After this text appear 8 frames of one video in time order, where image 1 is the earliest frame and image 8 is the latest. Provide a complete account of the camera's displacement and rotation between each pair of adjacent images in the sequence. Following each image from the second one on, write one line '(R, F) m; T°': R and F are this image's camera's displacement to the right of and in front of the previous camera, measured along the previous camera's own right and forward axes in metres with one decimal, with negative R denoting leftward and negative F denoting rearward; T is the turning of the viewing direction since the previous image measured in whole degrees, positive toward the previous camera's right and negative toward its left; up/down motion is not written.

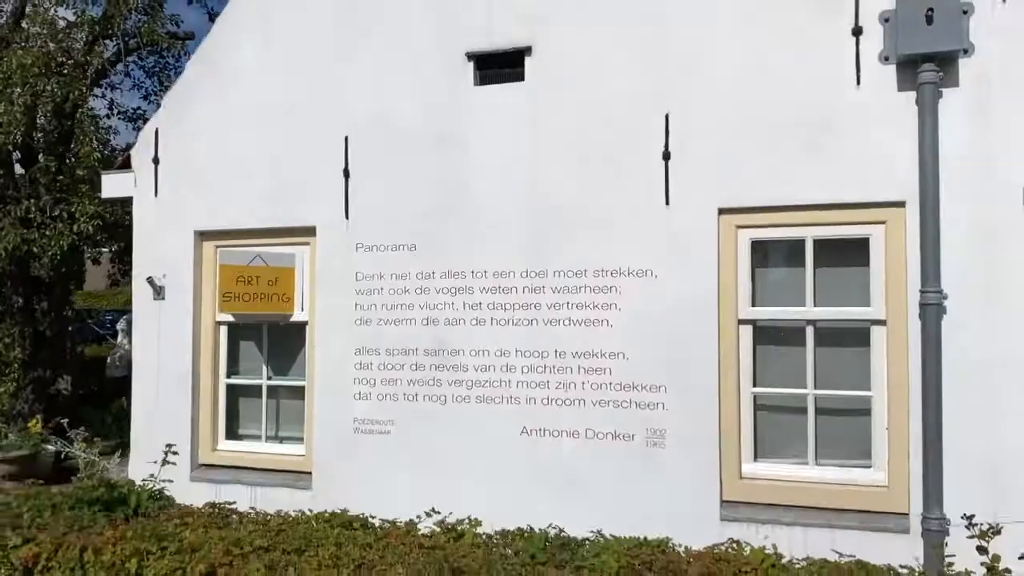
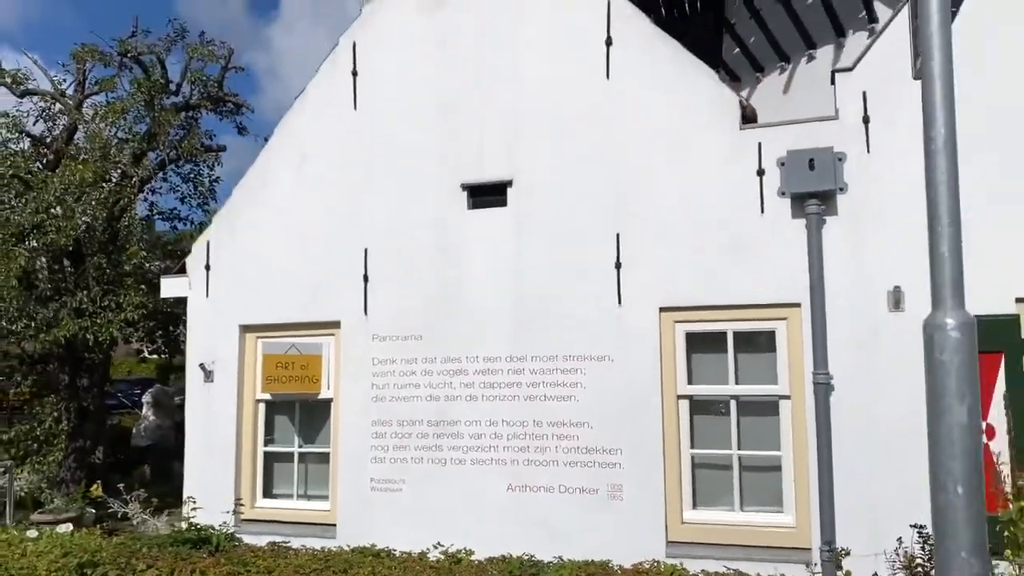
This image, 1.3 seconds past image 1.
(+0.1, -1.0) m; 0°
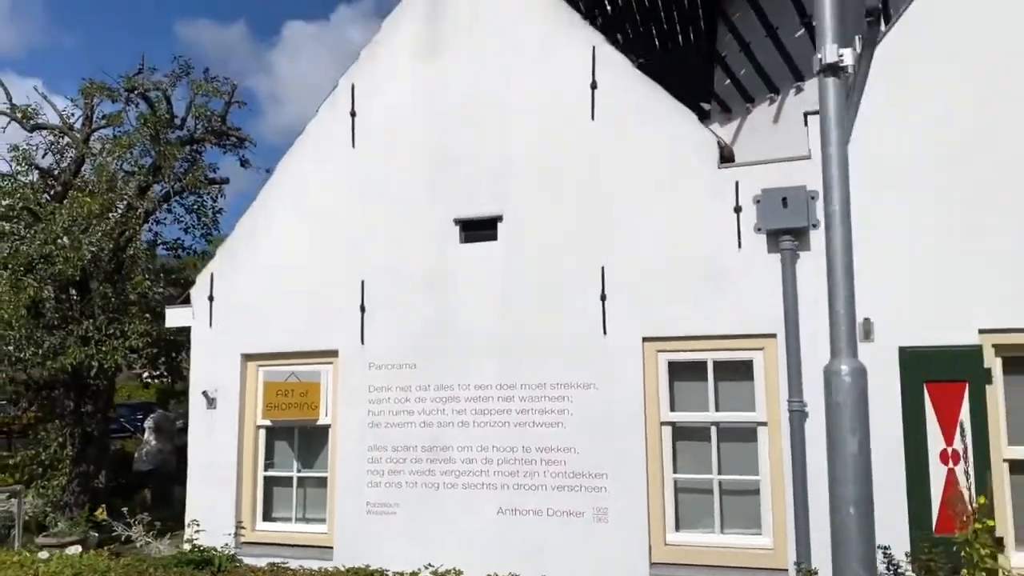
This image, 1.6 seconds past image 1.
(+0.1, -0.2) m; 0°
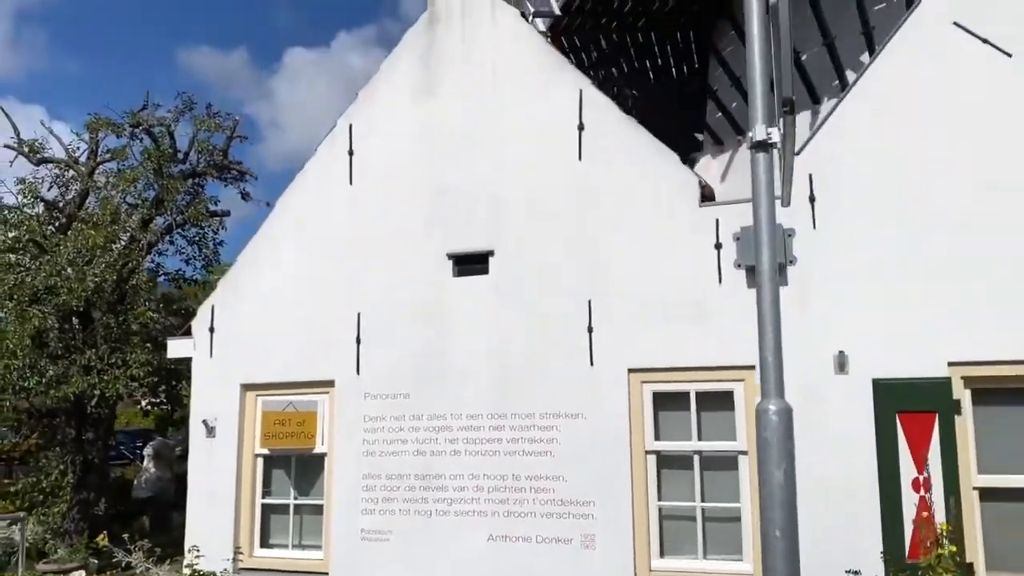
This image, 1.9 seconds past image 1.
(+0.1, -0.2) m; 0°
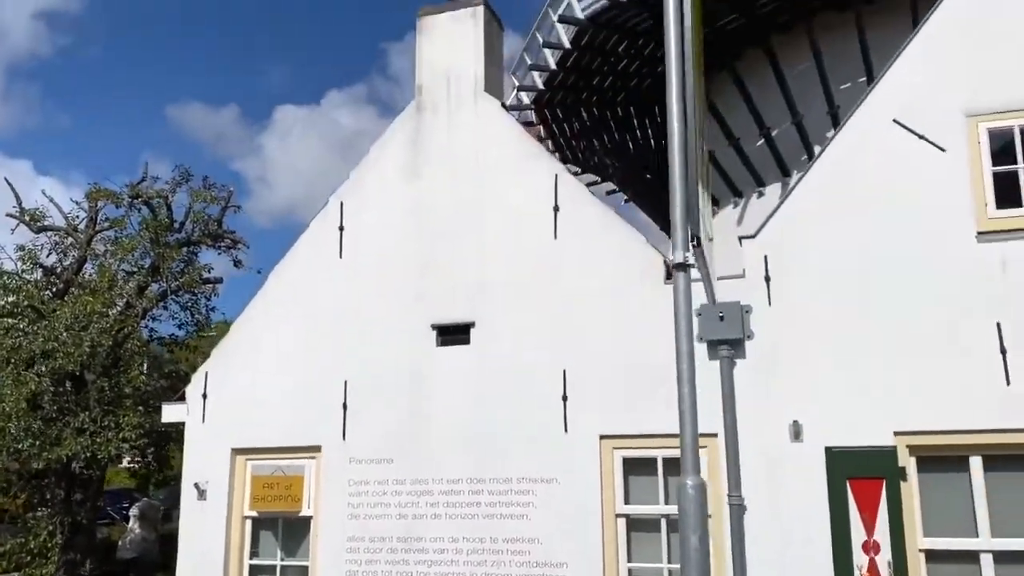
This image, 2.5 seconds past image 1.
(+0.1, -0.4) m; +1°
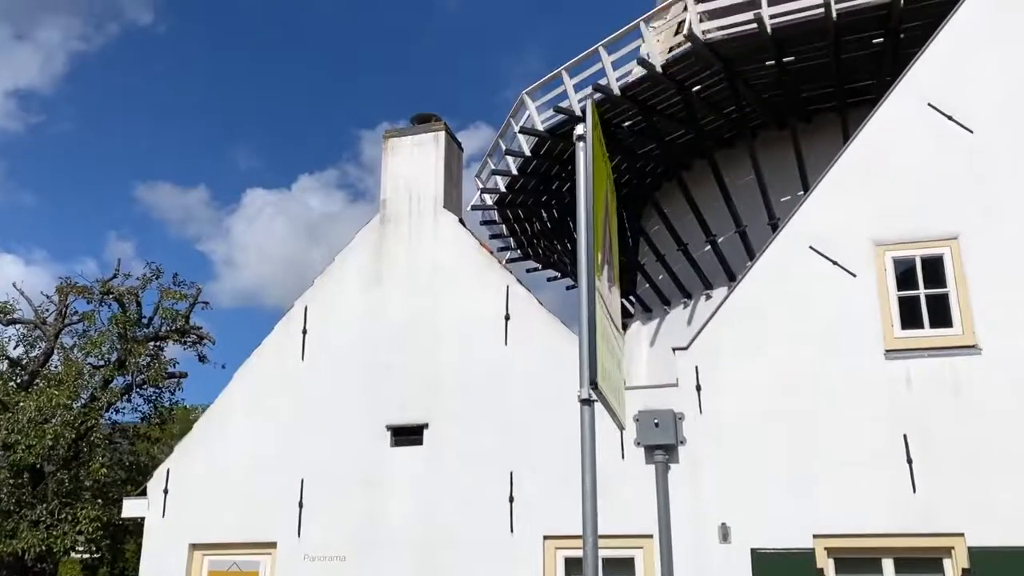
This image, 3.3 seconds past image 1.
(+0.1, -0.4) m; +2°
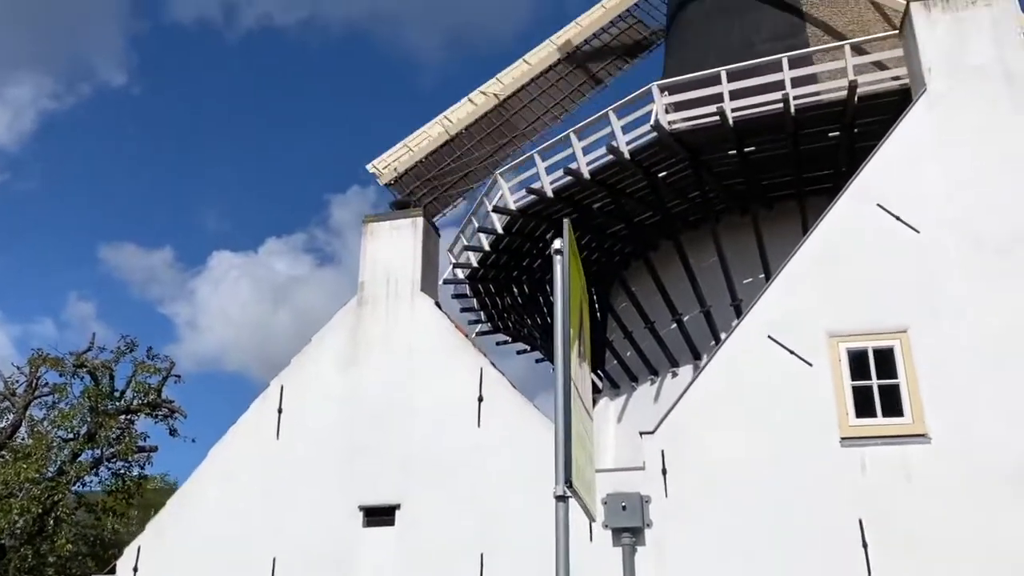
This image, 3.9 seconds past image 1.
(-0.1, -0.2) m; +2°
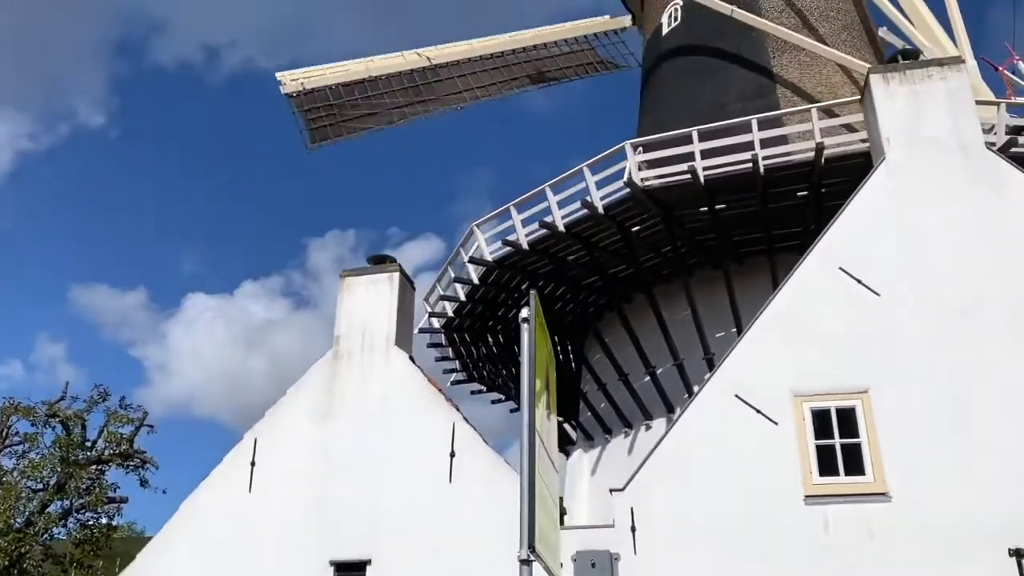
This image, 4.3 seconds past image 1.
(0.0, -0.1) m; +1°
